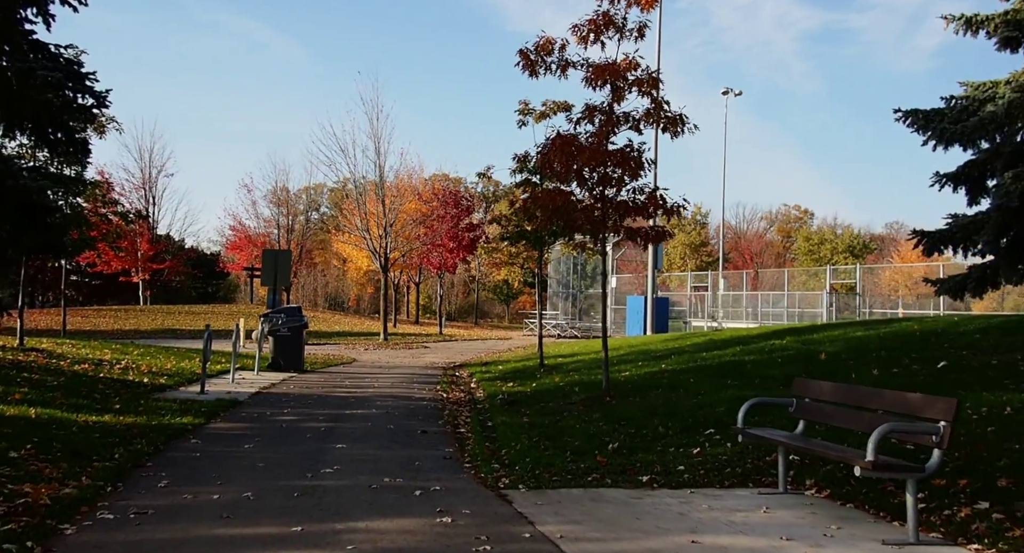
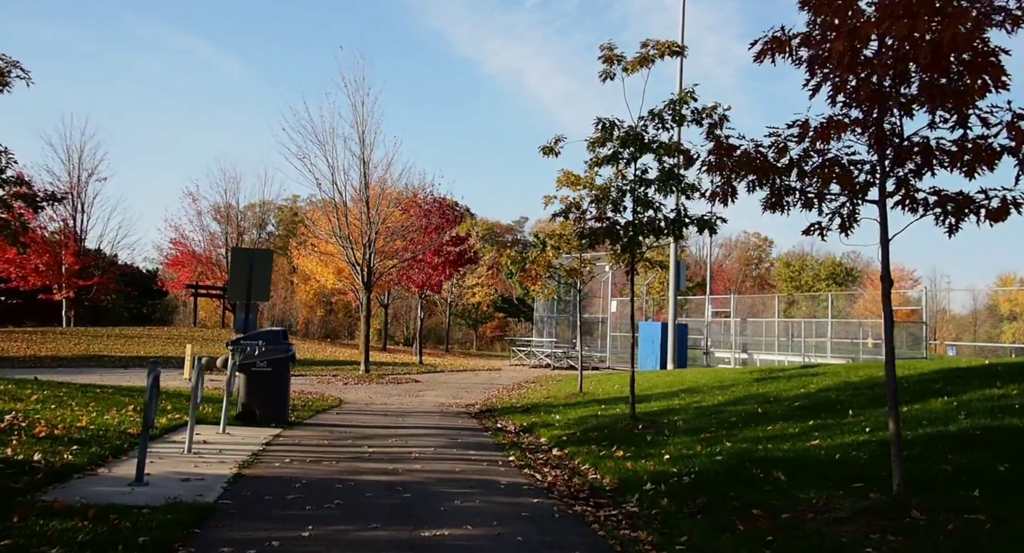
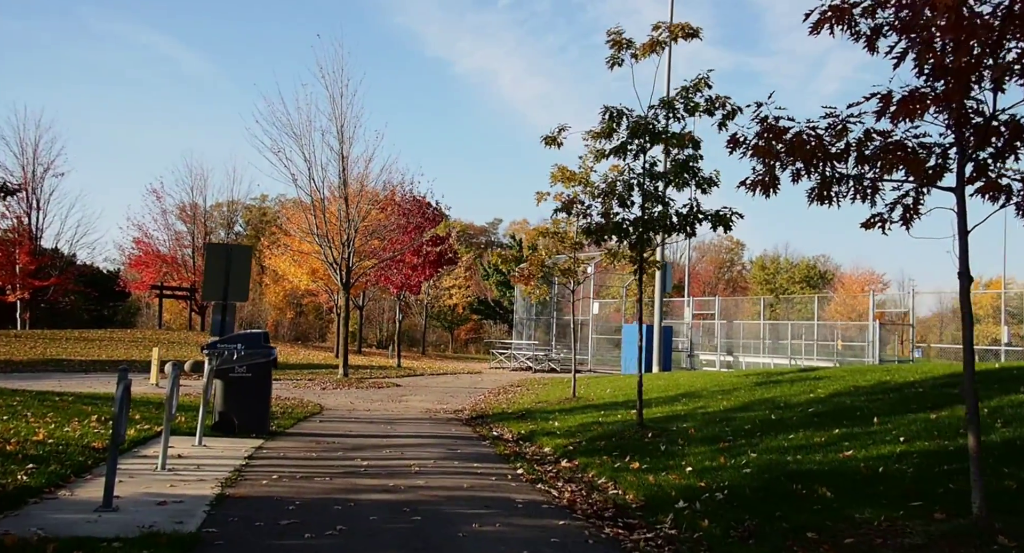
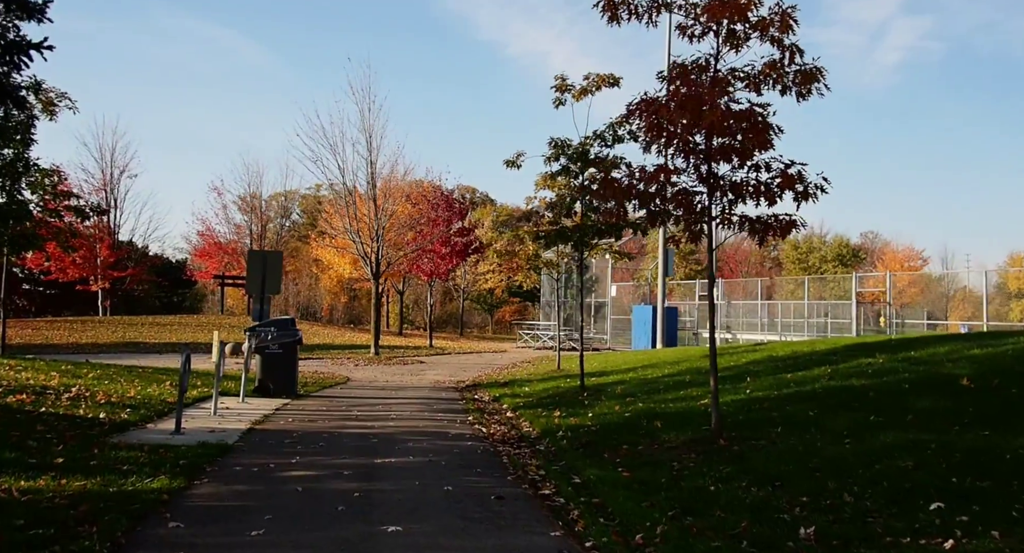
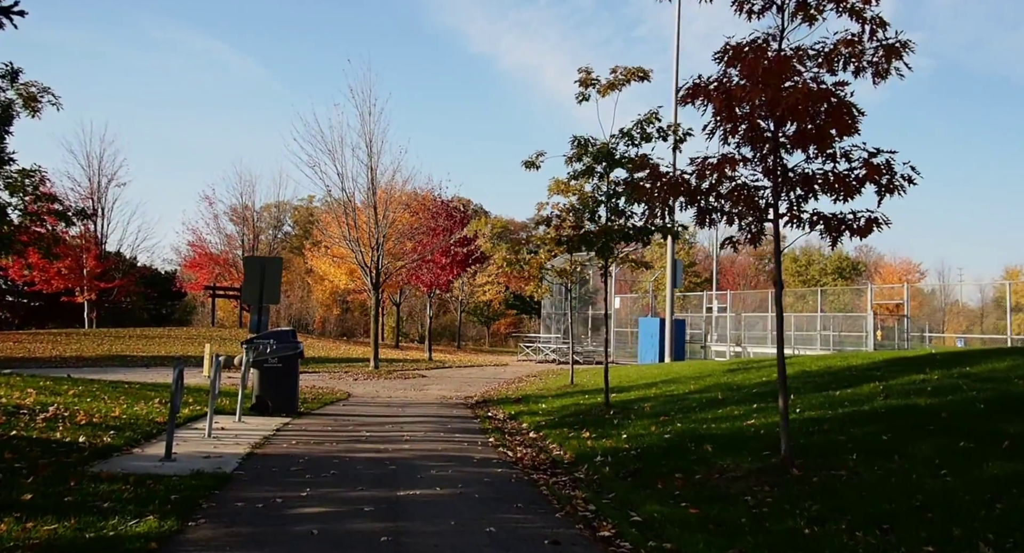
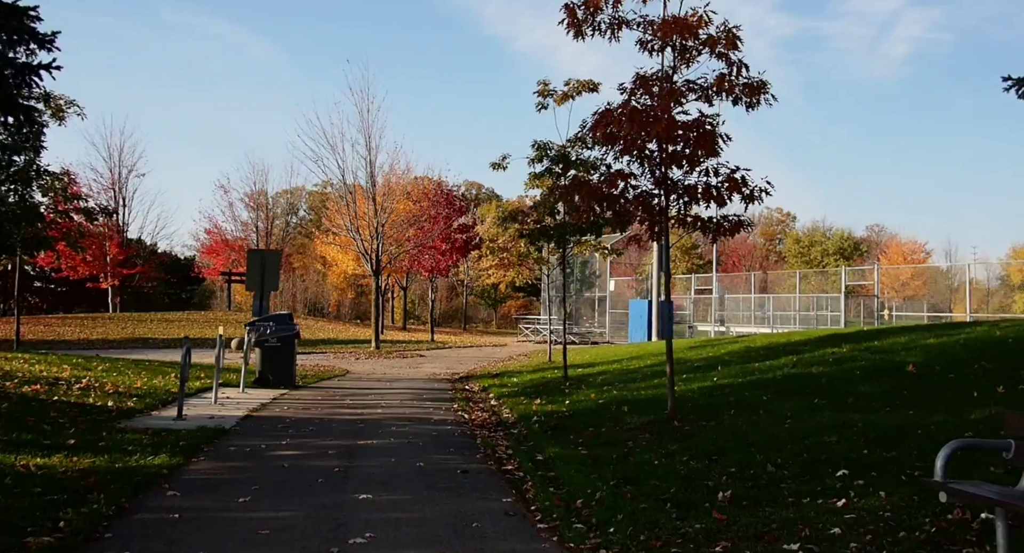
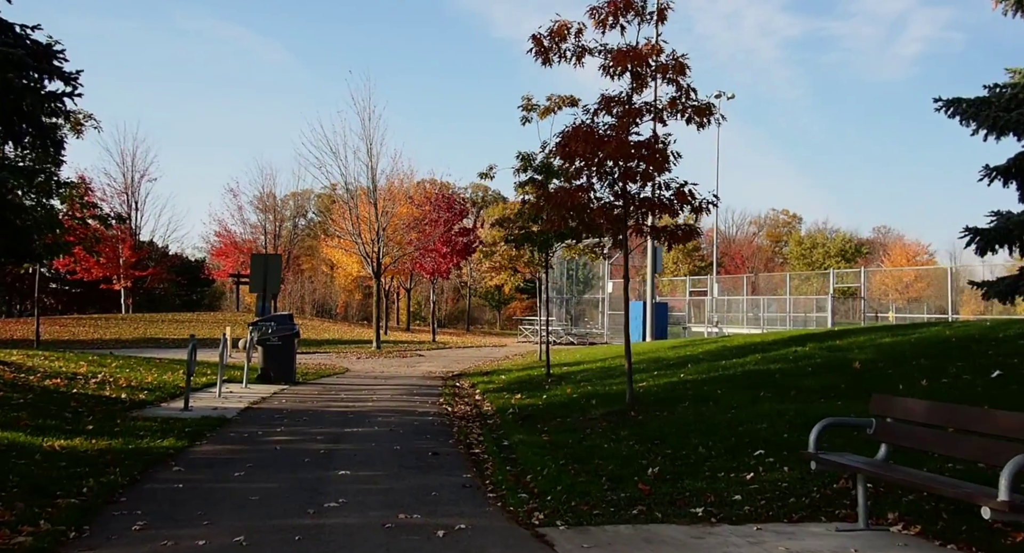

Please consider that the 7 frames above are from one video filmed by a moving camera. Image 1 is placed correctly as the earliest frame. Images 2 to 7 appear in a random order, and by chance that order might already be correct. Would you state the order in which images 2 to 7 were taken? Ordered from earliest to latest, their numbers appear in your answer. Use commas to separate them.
7, 6, 4, 5, 2, 3
